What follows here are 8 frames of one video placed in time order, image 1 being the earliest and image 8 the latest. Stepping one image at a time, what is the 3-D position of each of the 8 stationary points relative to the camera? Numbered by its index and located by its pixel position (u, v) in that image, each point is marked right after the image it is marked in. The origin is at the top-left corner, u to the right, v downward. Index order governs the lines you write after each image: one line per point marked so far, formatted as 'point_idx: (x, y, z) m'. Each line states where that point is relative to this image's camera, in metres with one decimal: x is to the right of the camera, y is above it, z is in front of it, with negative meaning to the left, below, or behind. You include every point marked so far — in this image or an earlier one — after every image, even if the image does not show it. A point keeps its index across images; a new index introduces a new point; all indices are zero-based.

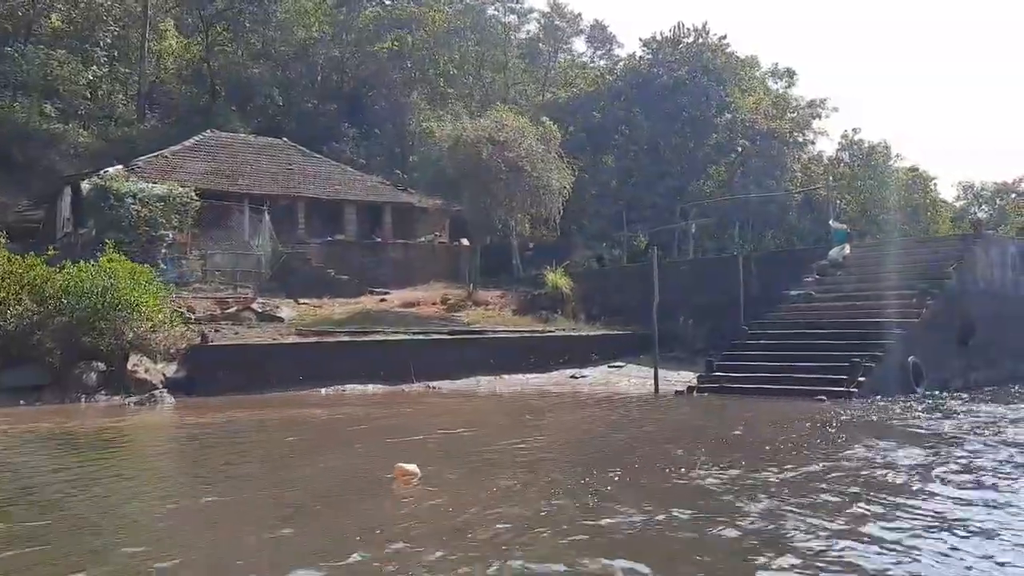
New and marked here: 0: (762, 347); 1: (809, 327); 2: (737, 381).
0: (+4.9, -1.1, +17.5) m
1: (+5.8, -0.8, +17.7) m
2: (+4.1, -1.7, +16.5) m
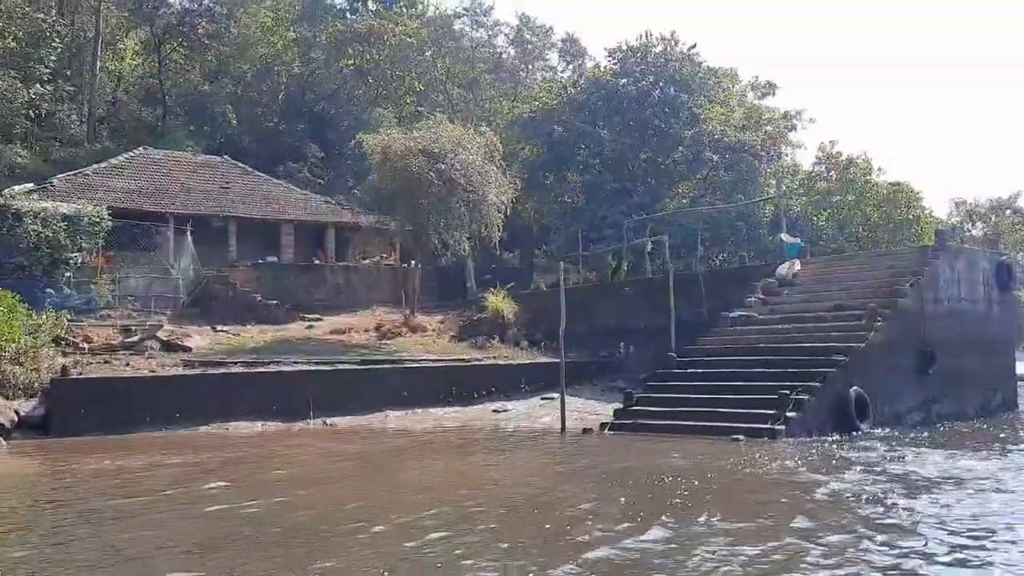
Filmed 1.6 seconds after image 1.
0: (+3.0, -1.5, +15.2) m
1: (+4.0, -1.1, +15.4) m
2: (+2.3, -2.1, +14.2) m
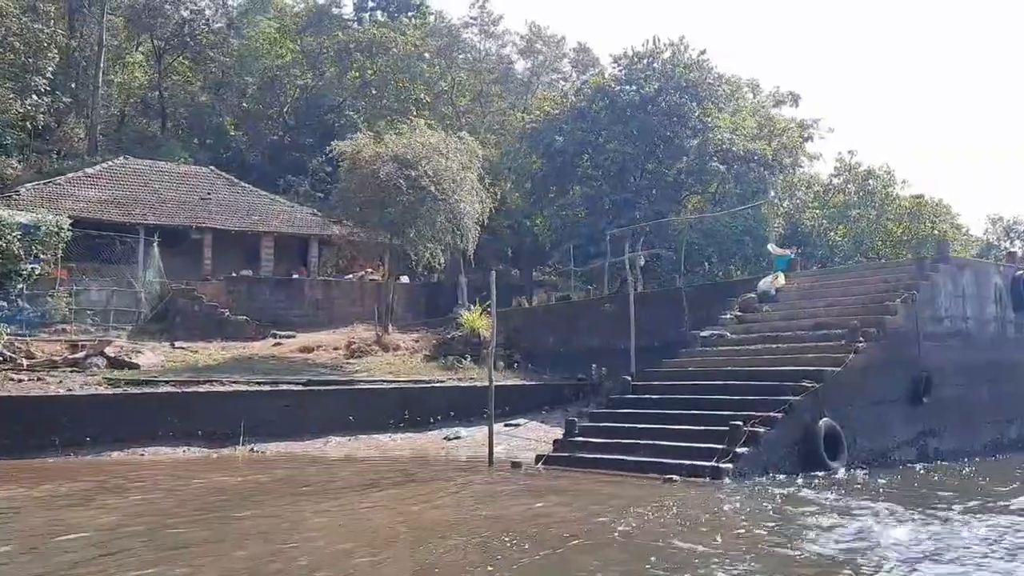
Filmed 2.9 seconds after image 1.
0: (+1.9, -1.7, +13.3) m
1: (+2.9, -1.3, +13.5) m
2: (+1.1, -2.2, +12.4) m
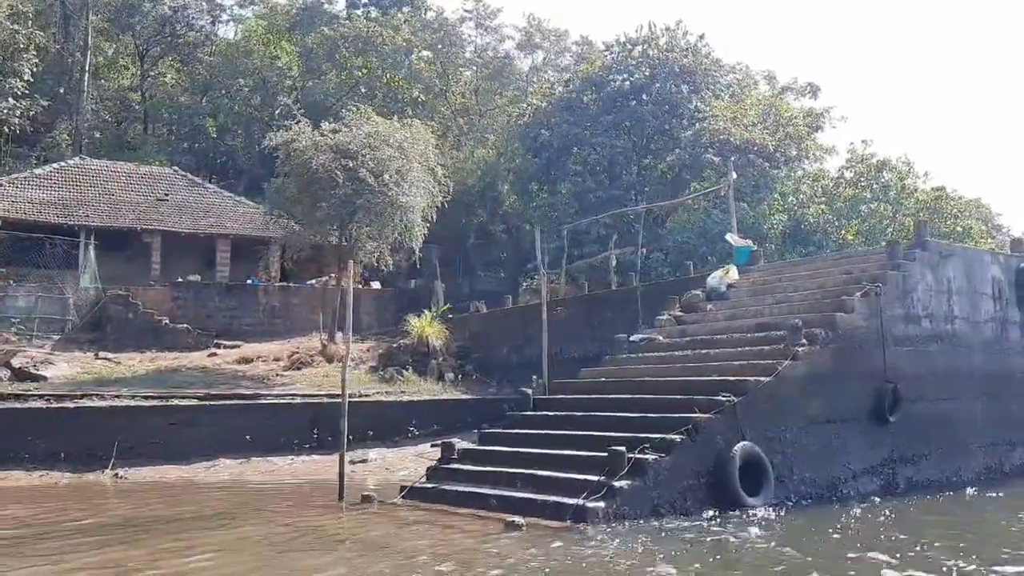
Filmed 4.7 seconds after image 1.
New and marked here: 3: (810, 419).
0: (+0.3, -1.6, +10.9) m
1: (+1.3, -1.2, +11.0) m
2: (-0.5, -2.1, +10.0) m
3: (+3.3, -1.5, +10.1) m
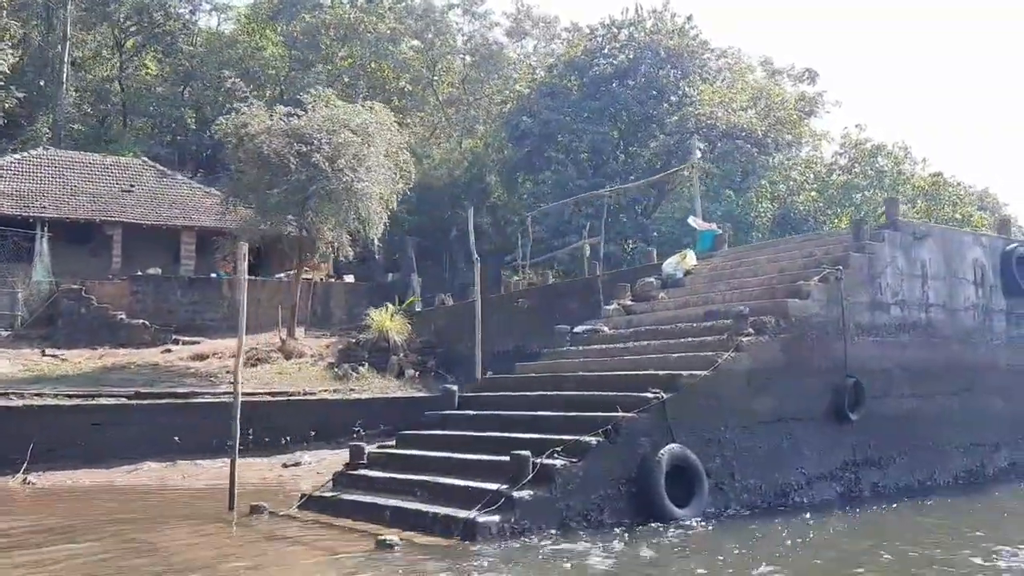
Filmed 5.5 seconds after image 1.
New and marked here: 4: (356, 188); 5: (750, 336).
0: (-0.6, -1.4, +9.8) m
1: (+0.4, -1.1, +9.9) m
2: (-1.4, -2.0, +8.9) m
3: (+2.4, -1.3, +8.9) m
4: (-3.4, +2.2, +19.4) m
5: (+2.4, -0.5, +9.0) m
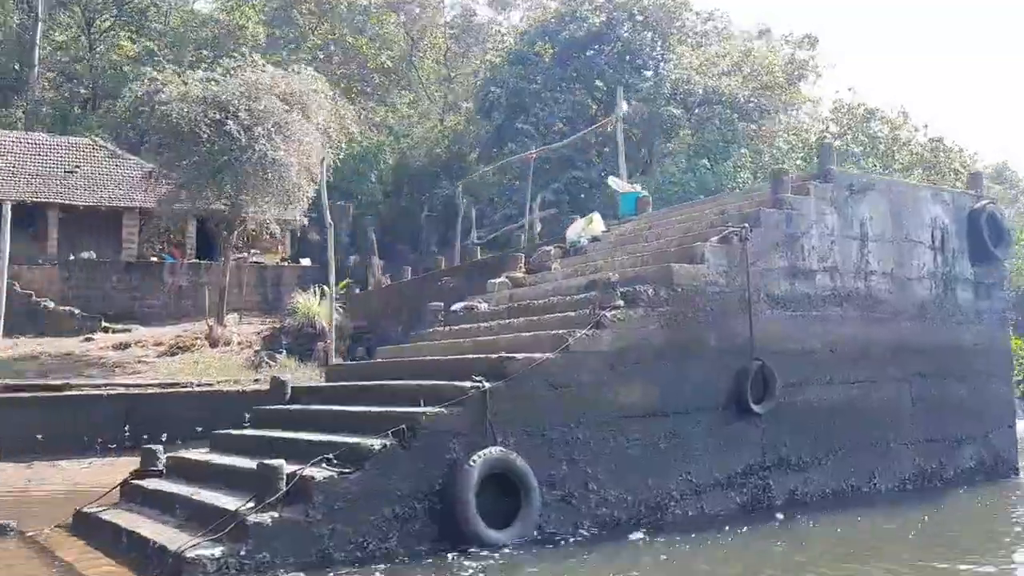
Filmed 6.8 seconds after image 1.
0: (-2.1, -1.2, +8.0) m
1: (-1.1, -0.8, +8.1) m
2: (-3.0, -1.7, +7.2) m
3: (+0.9, -1.0, +7.1) m
4: (-4.6, +2.5, +17.7) m
5: (+0.8, -0.2, +7.2) m
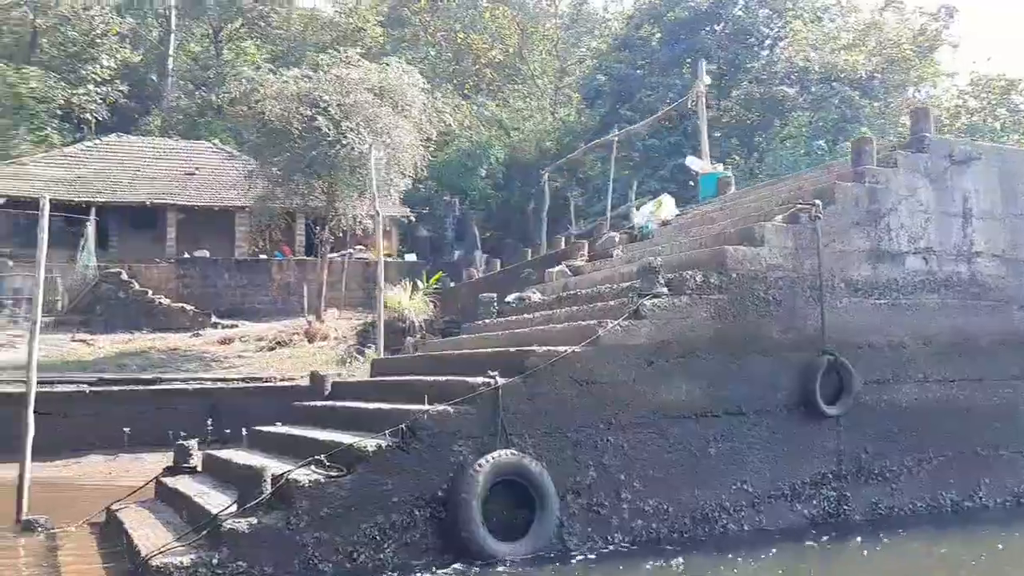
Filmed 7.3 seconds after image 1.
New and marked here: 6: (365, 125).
0: (-1.7, -1.1, +7.7) m
1: (-0.8, -0.7, +7.6) m
2: (-2.7, -1.6, +7.0) m
3: (+1.1, -0.9, +6.3) m
4: (-2.8, +2.7, +17.7) m
5: (+1.0, -0.1, +6.4) m
6: (-2.9, +3.2, +17.8) m
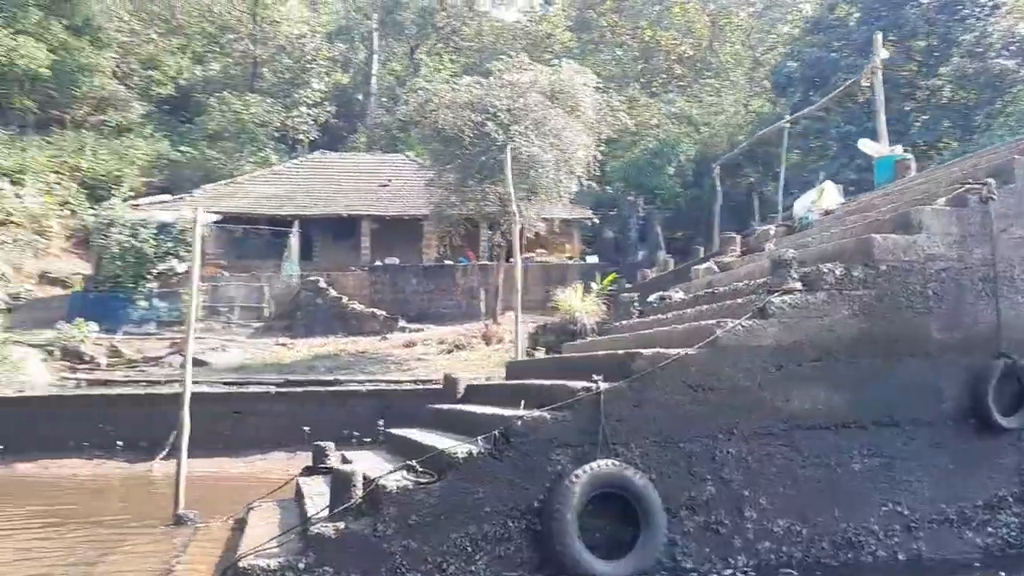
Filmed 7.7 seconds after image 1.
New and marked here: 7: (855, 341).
0: (-0.6, -1.1, +7.6) m
1: (+0.3, -0.7, +7.3) m
2: (-1.7, -1.7, +7.2) m
3: (+1.8, -0.8, +5.6) m
4: (+0.5, +2.6, +17.6) m
5: (+1.8, 0.0, +5.8) m
6: (+0.5, +3.1, +17.7) m
7: (+2.2, -0.3, +5.8) m
